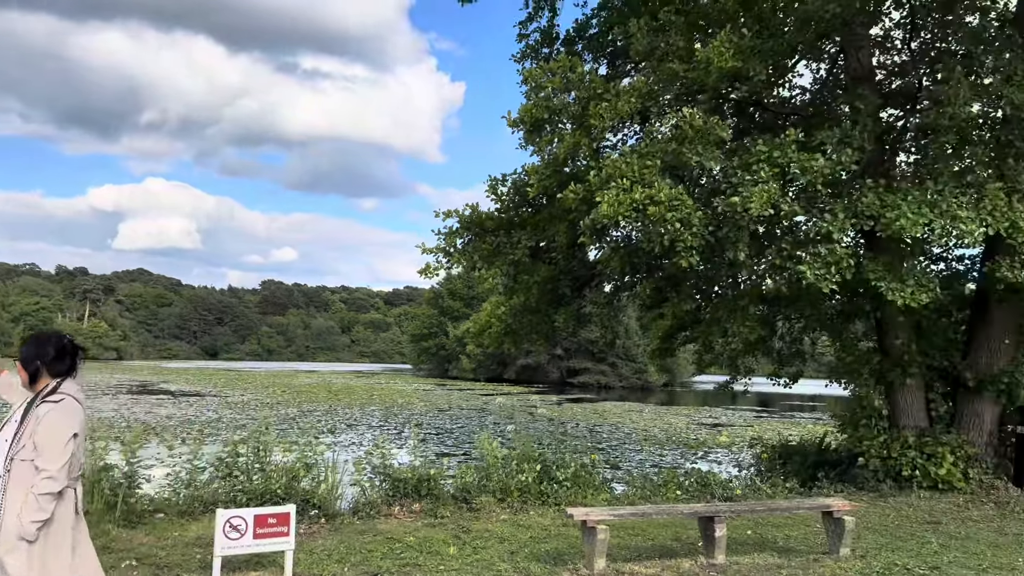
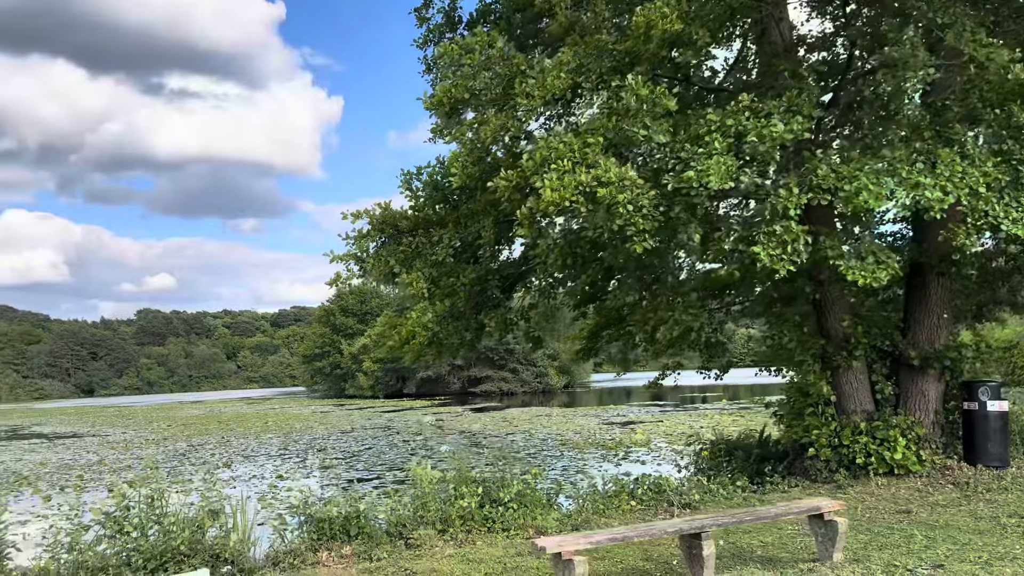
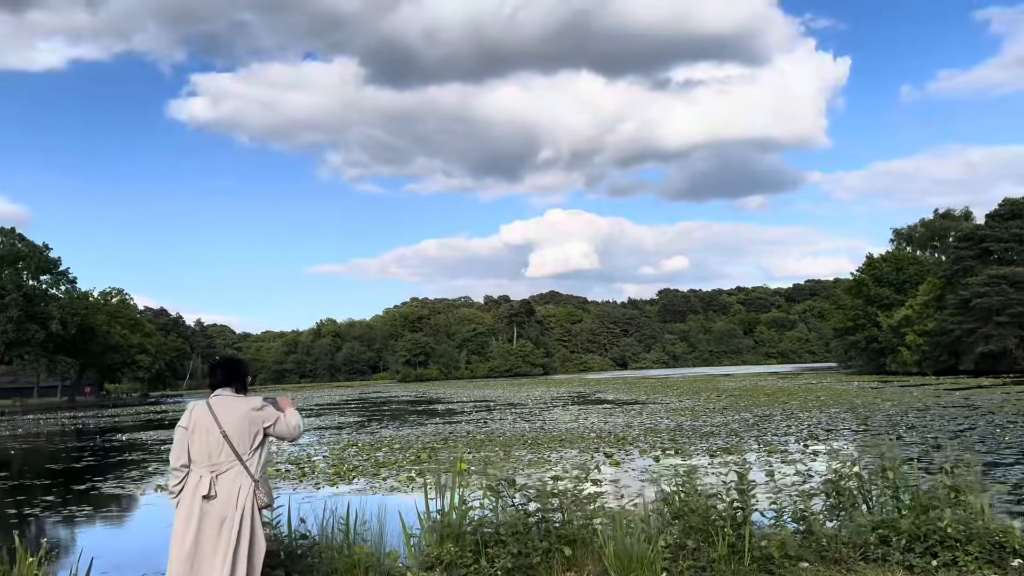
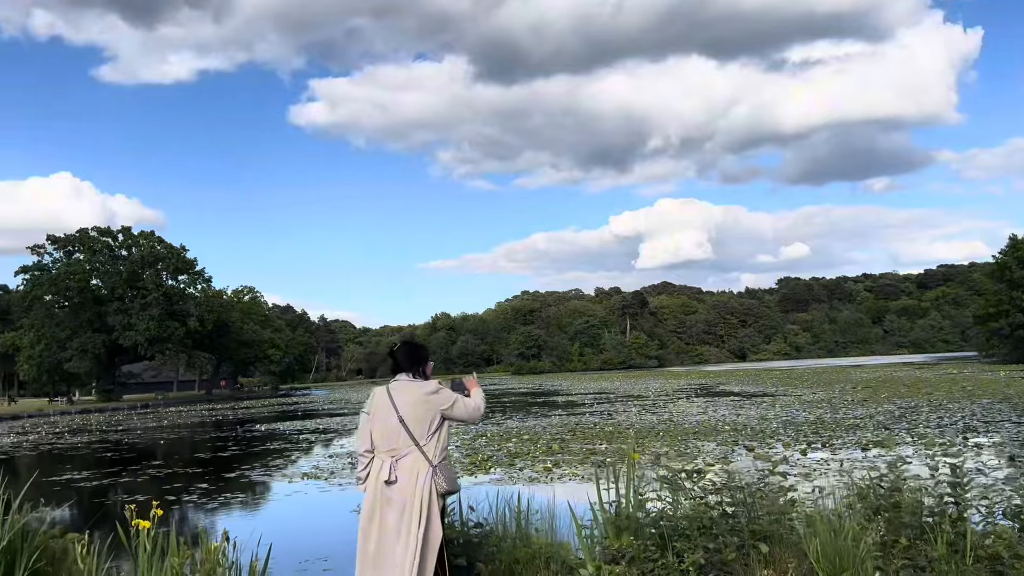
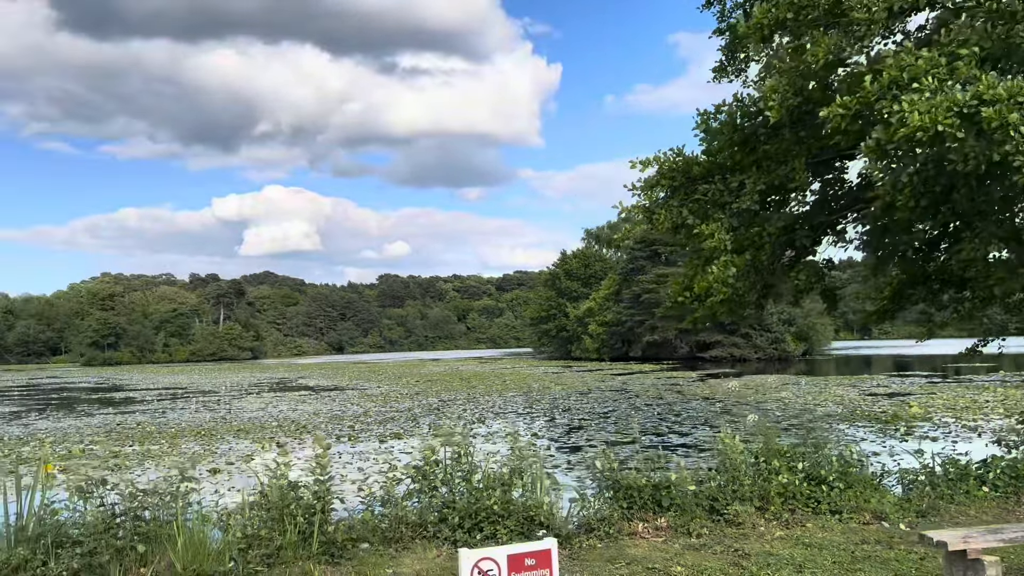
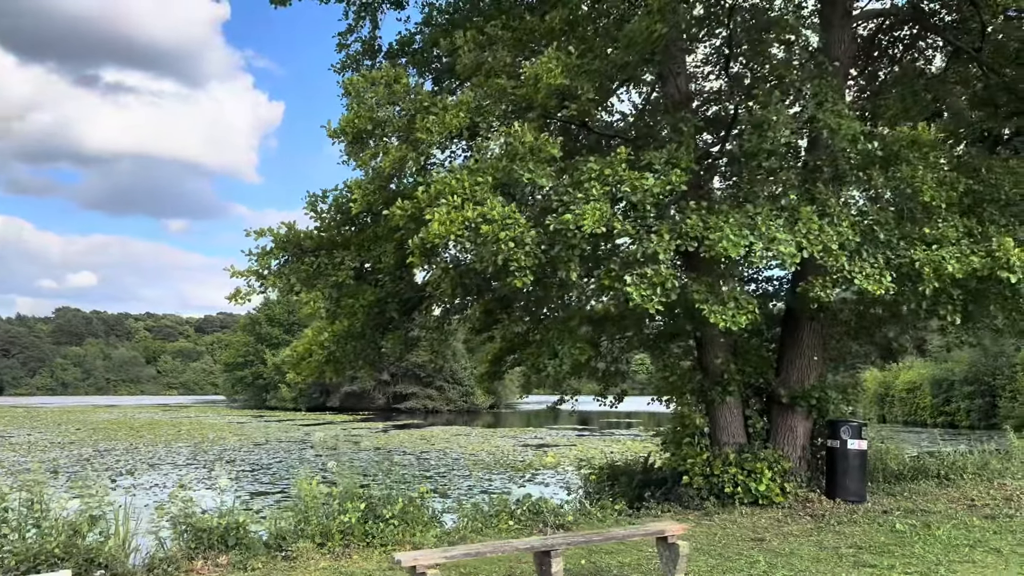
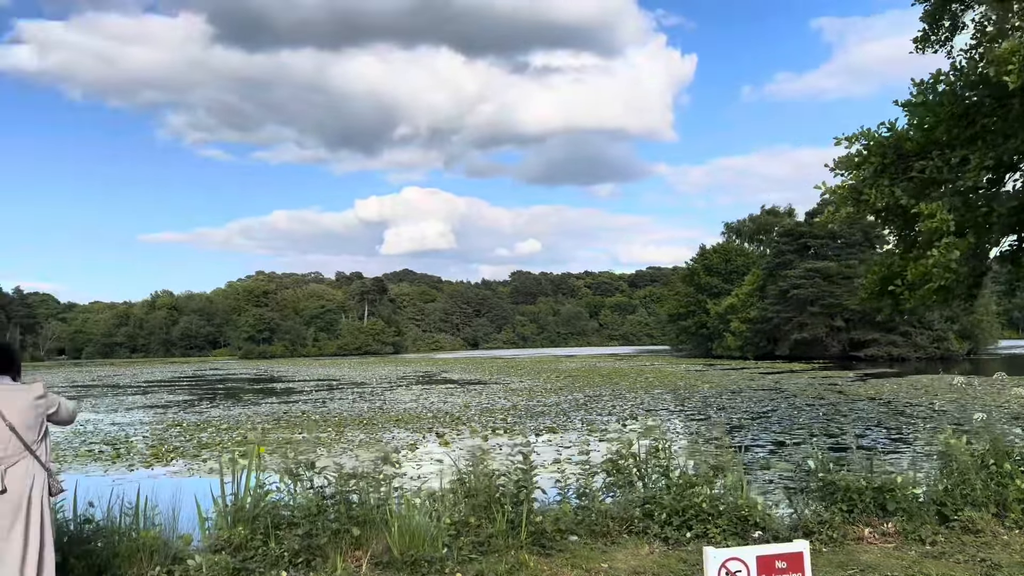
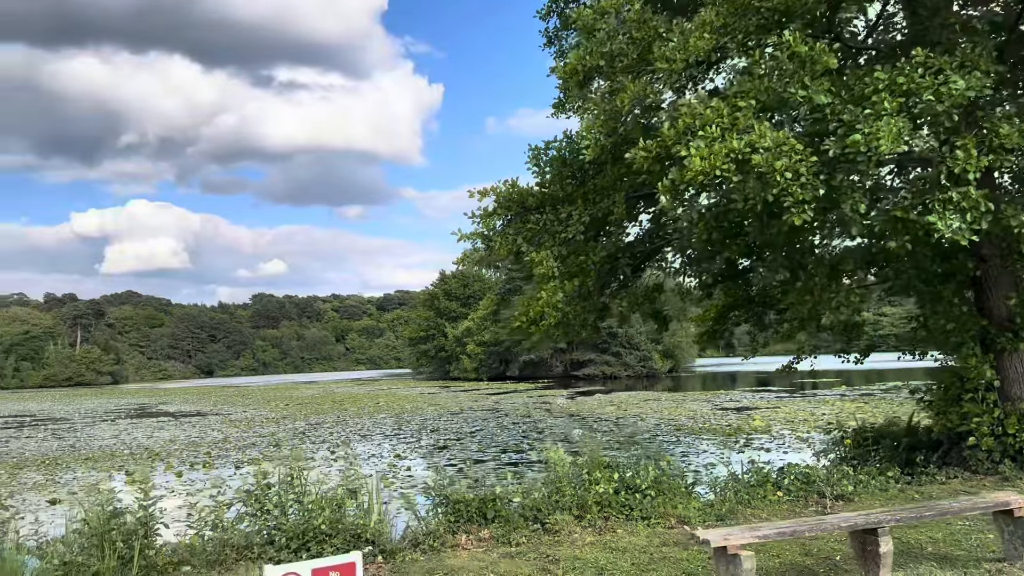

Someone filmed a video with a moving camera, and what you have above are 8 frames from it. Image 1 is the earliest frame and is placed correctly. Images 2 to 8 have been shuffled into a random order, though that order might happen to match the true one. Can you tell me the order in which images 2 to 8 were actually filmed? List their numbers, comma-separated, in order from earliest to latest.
6, 2, 8, 5, 7, 3, 4
